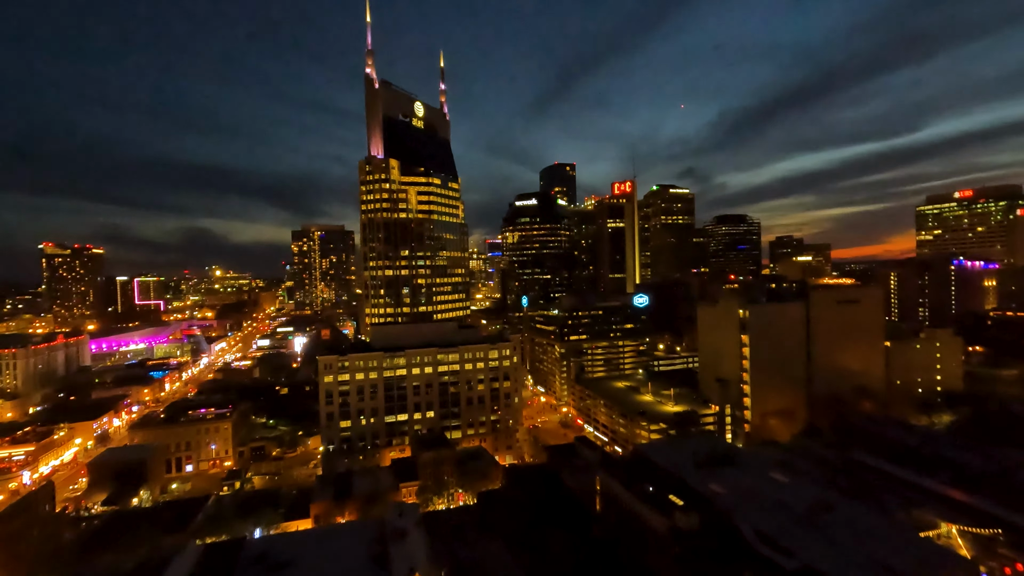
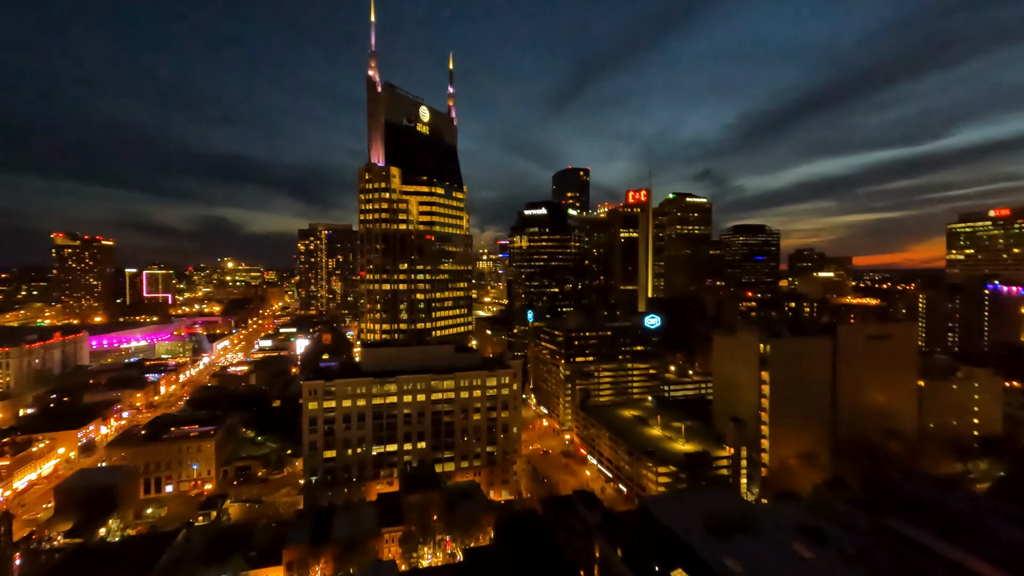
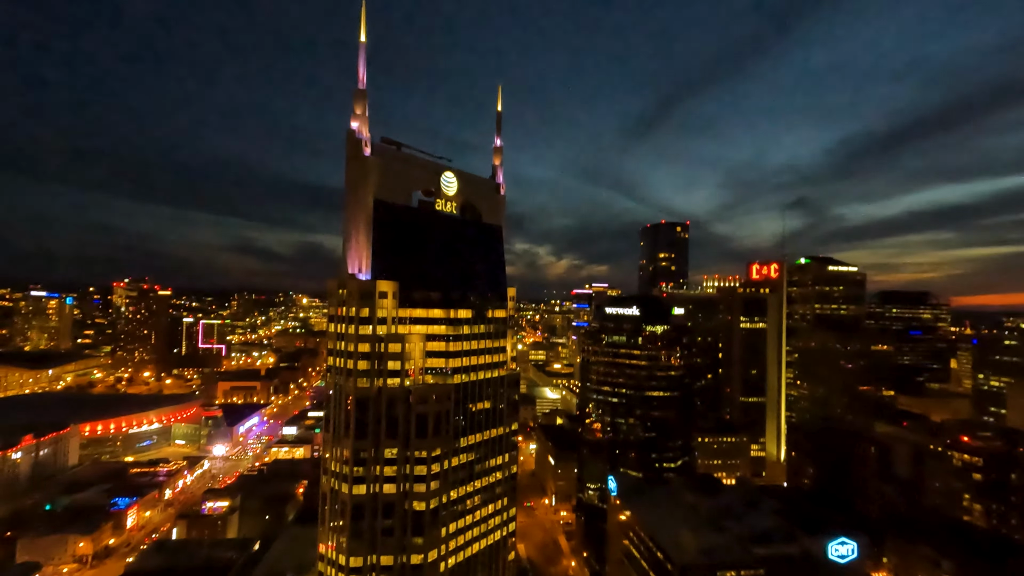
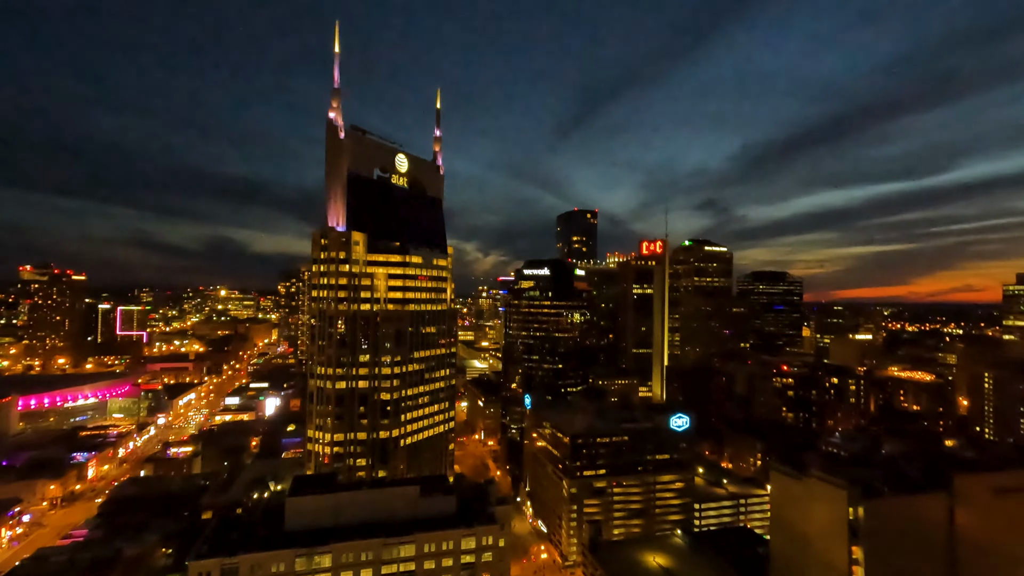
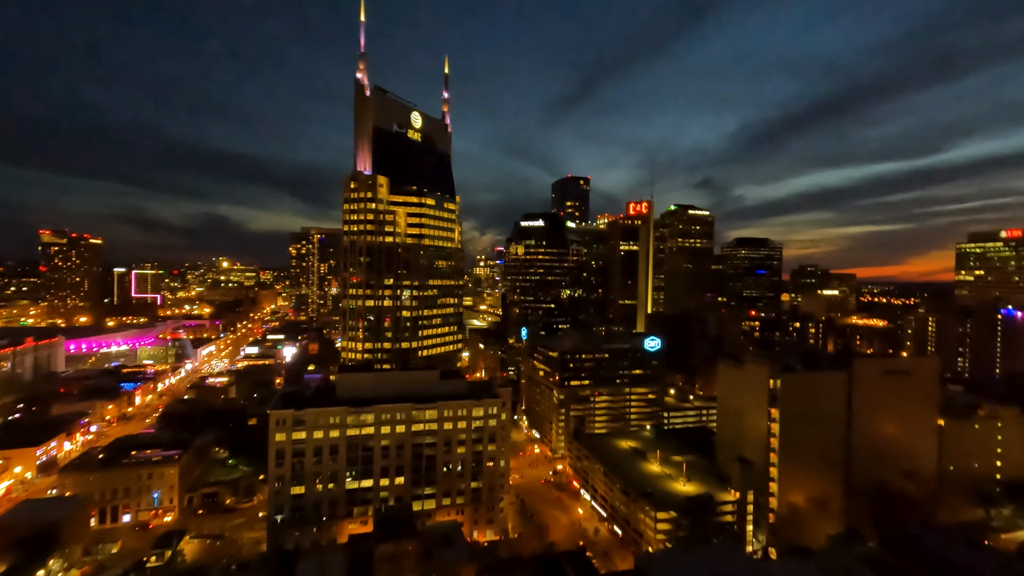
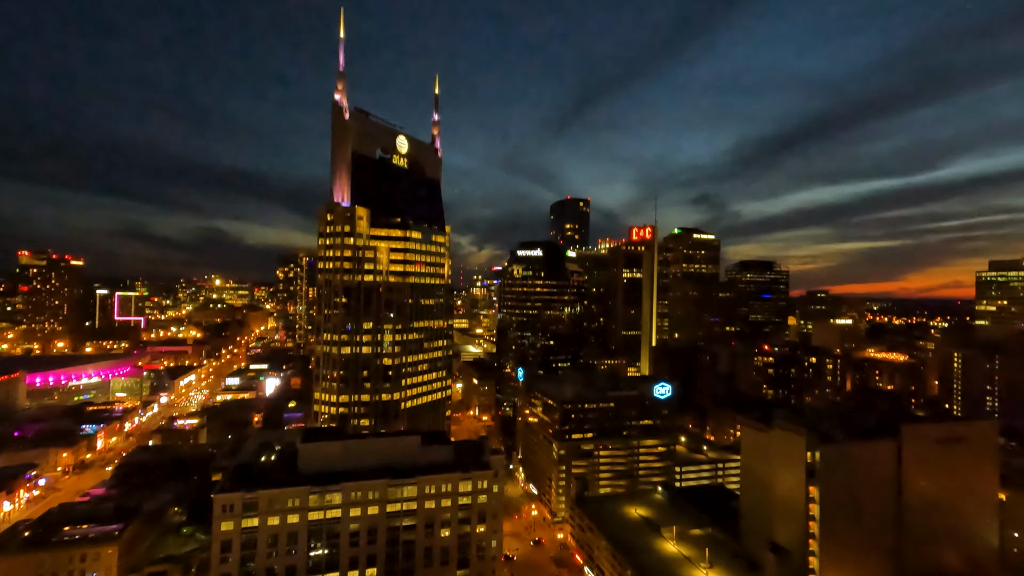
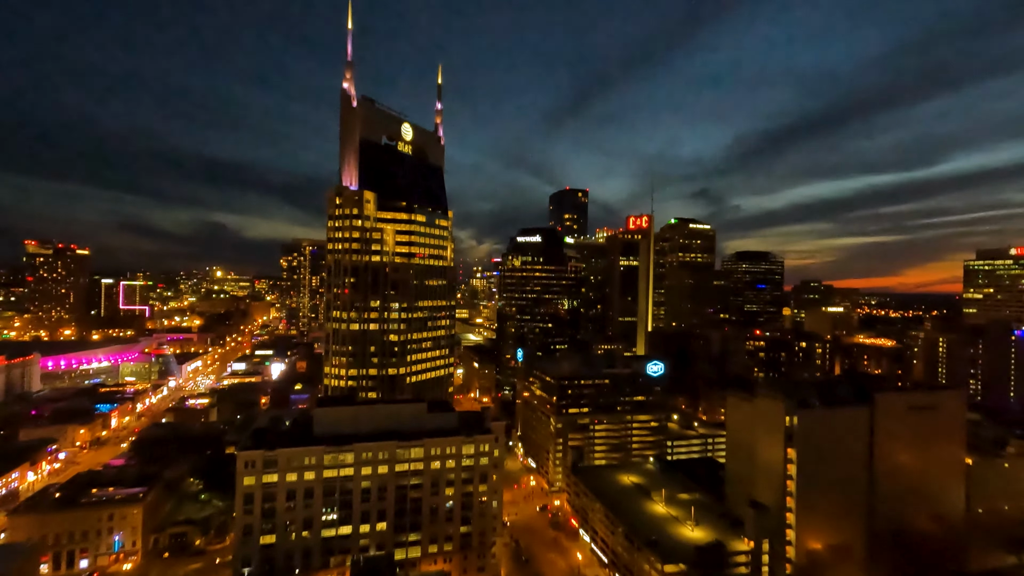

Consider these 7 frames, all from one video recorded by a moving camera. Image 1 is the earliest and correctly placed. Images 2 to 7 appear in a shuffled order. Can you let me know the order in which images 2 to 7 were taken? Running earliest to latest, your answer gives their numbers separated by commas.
2, 5, 7, 6, 4, 3
